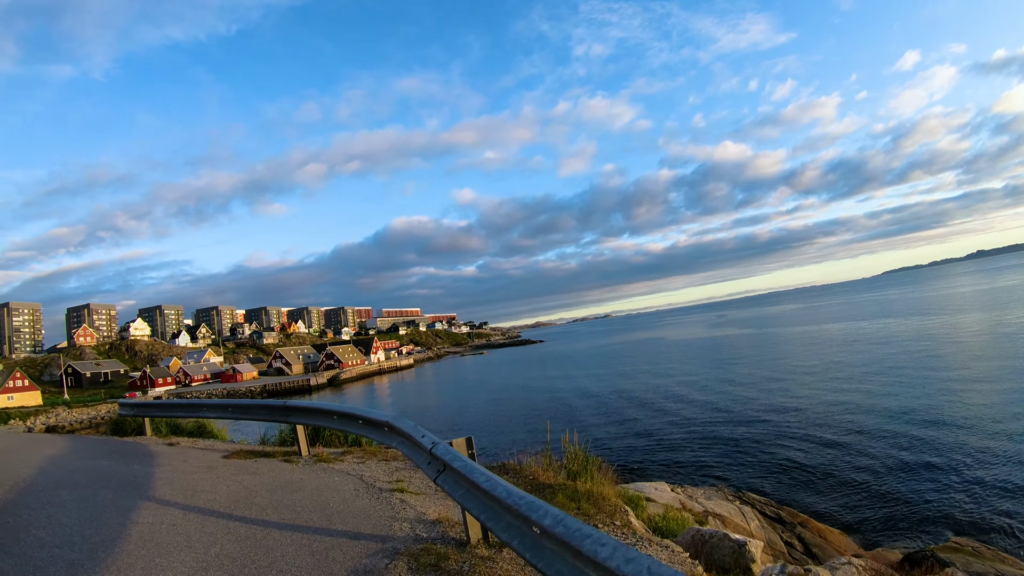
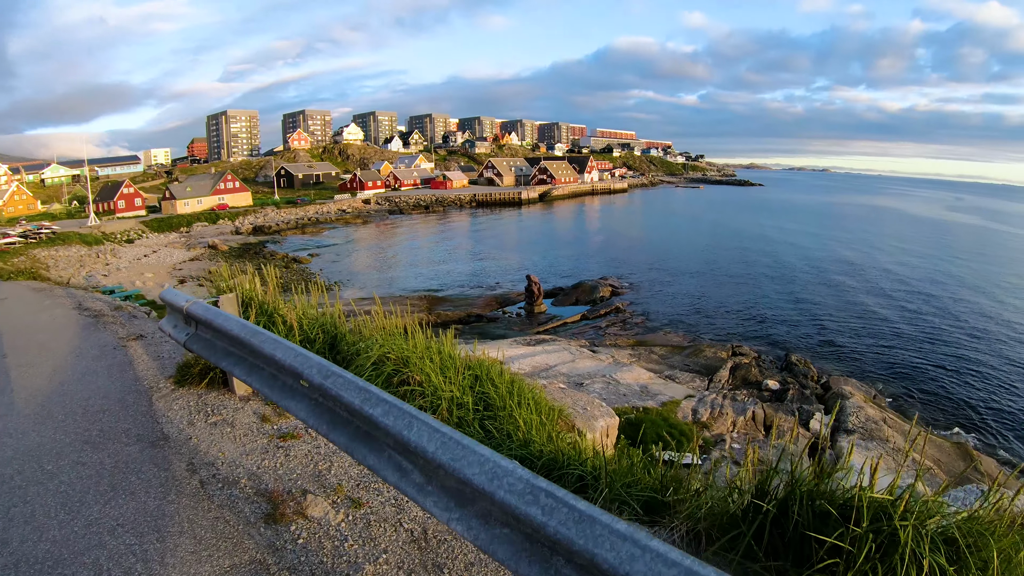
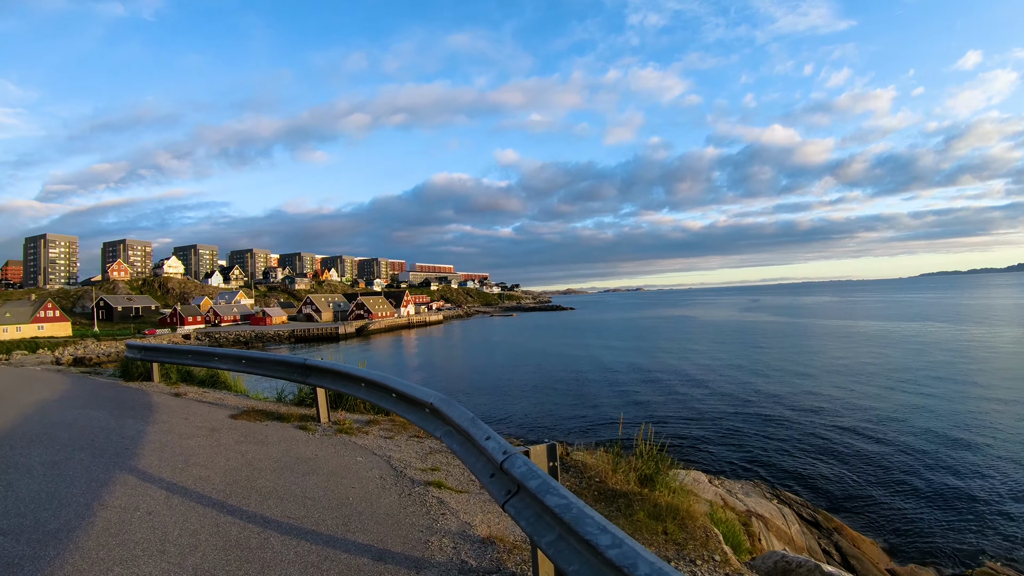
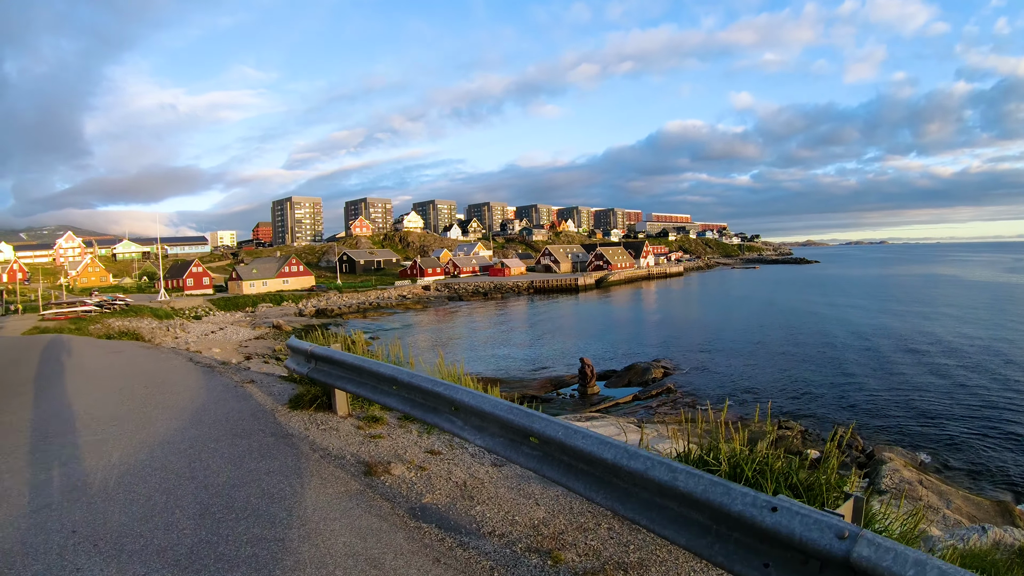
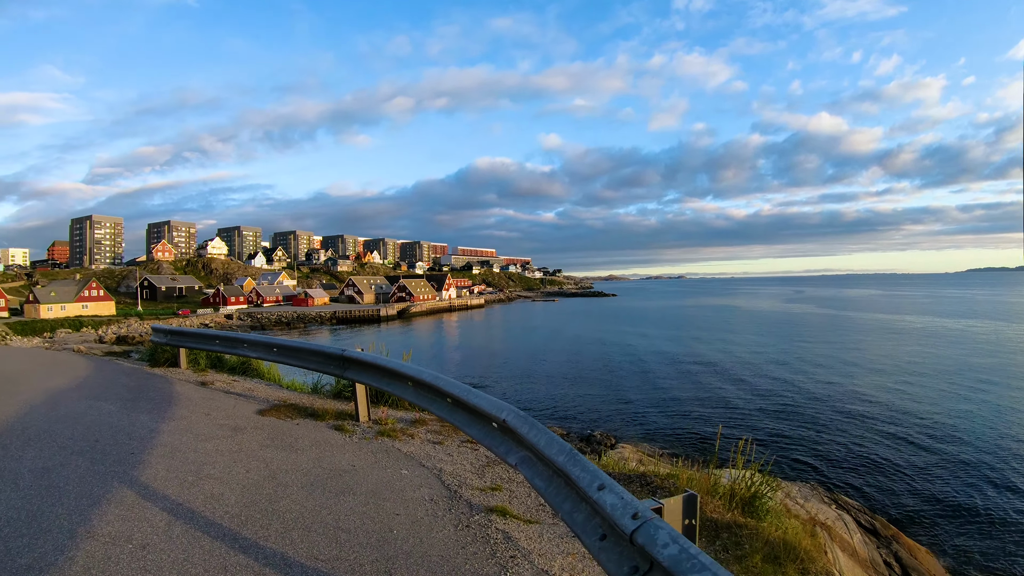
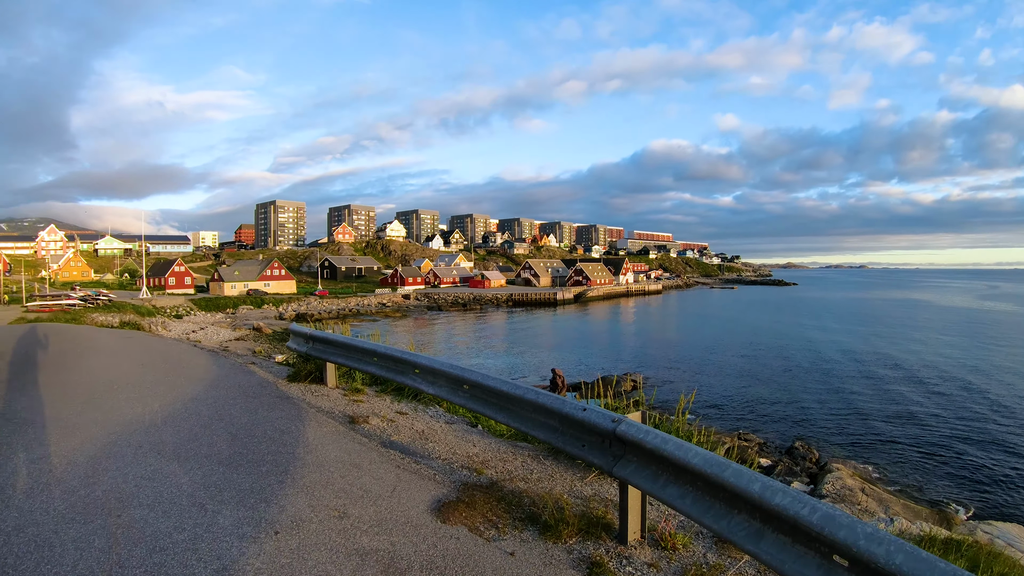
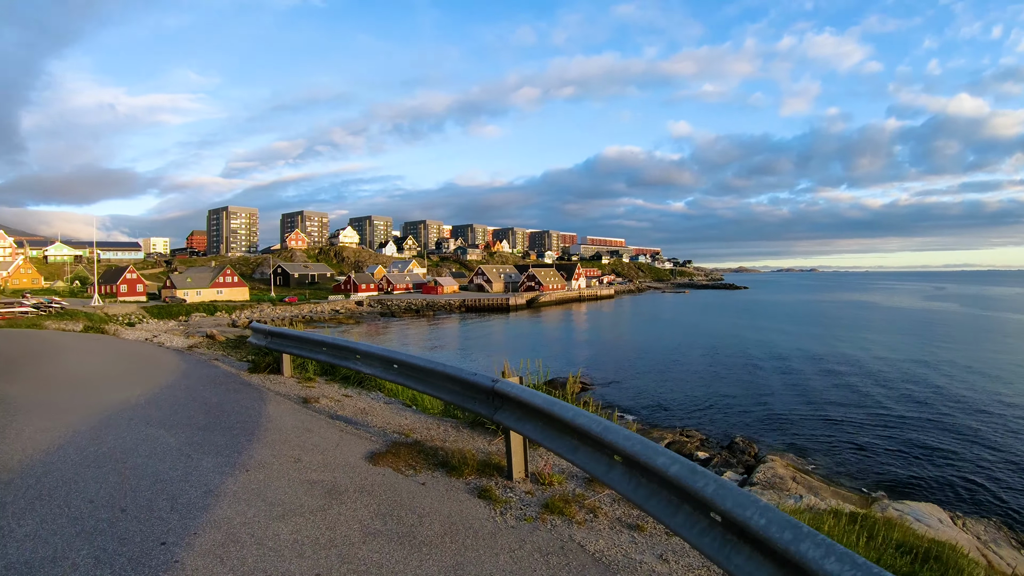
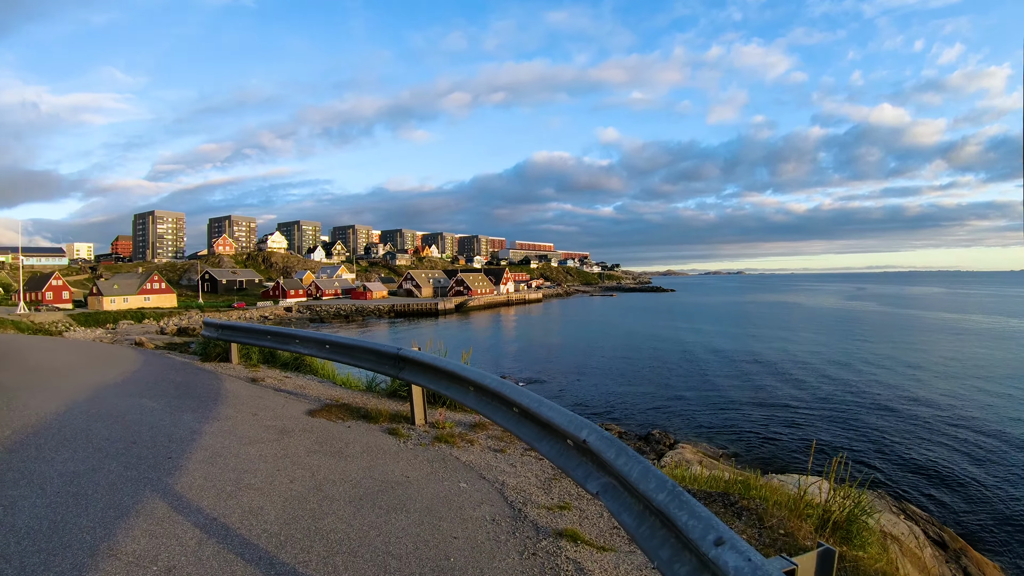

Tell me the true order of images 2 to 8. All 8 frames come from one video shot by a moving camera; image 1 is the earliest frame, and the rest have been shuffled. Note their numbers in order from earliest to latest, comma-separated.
3, 5, 8, 7, 6, 4, 2
